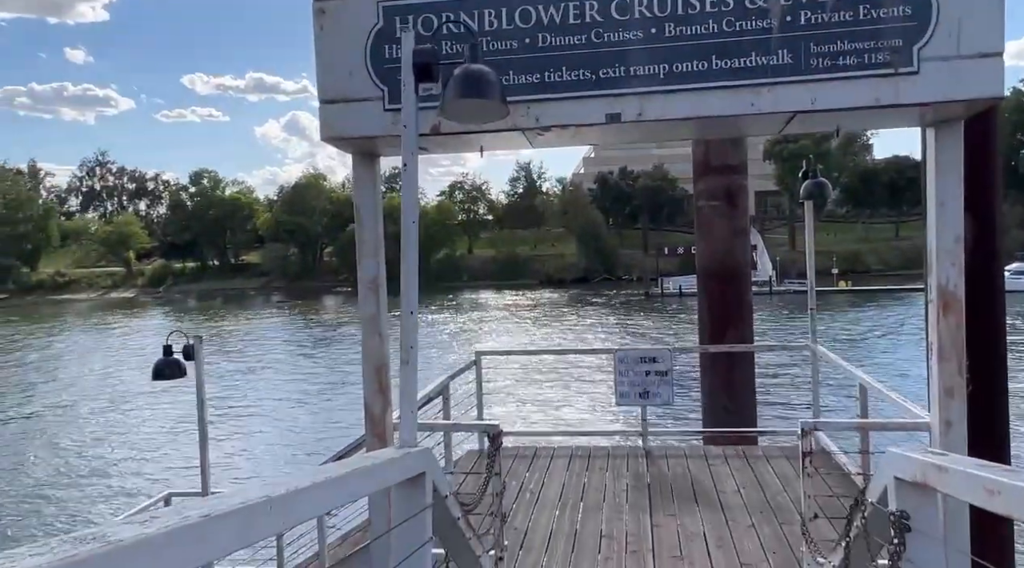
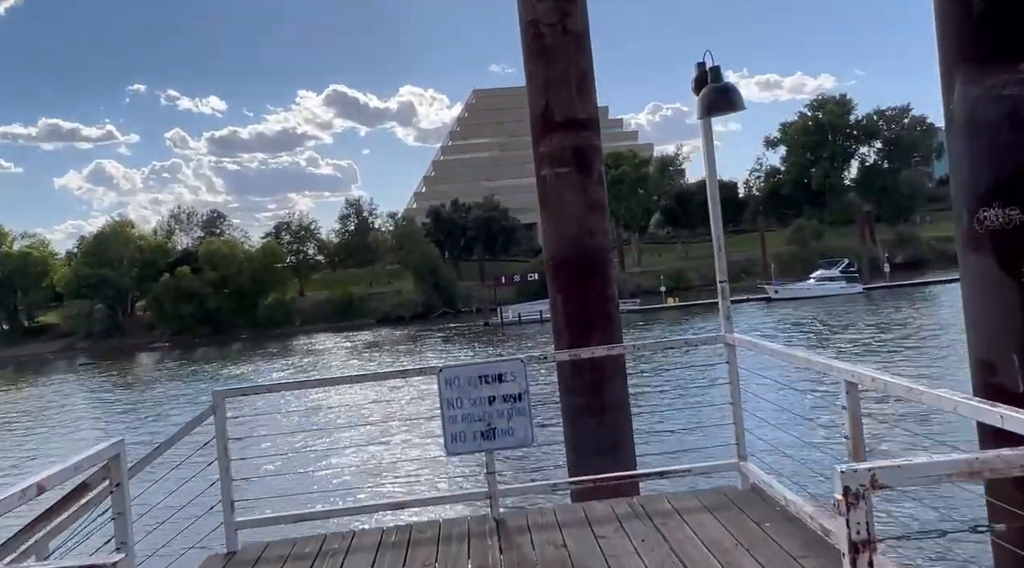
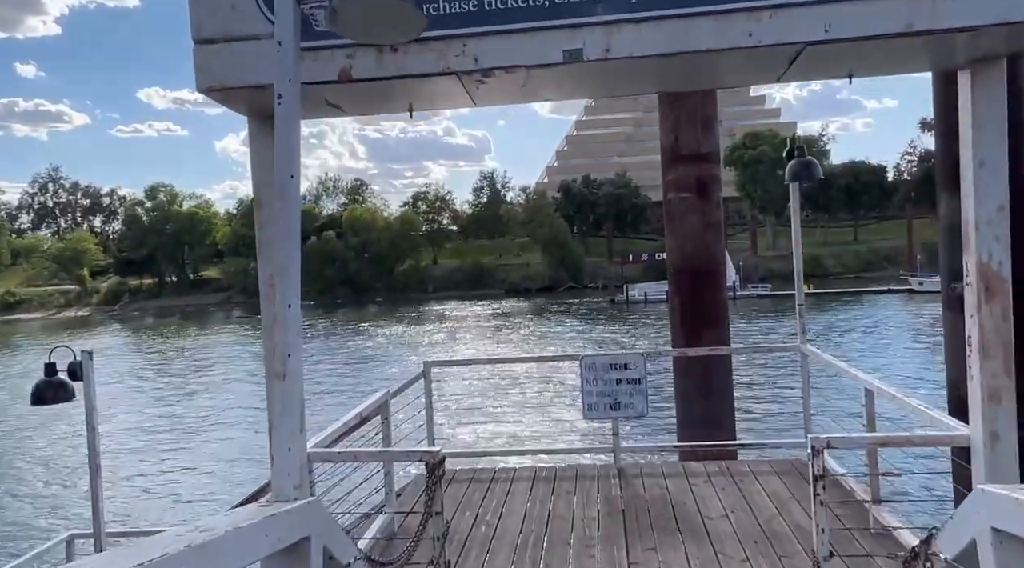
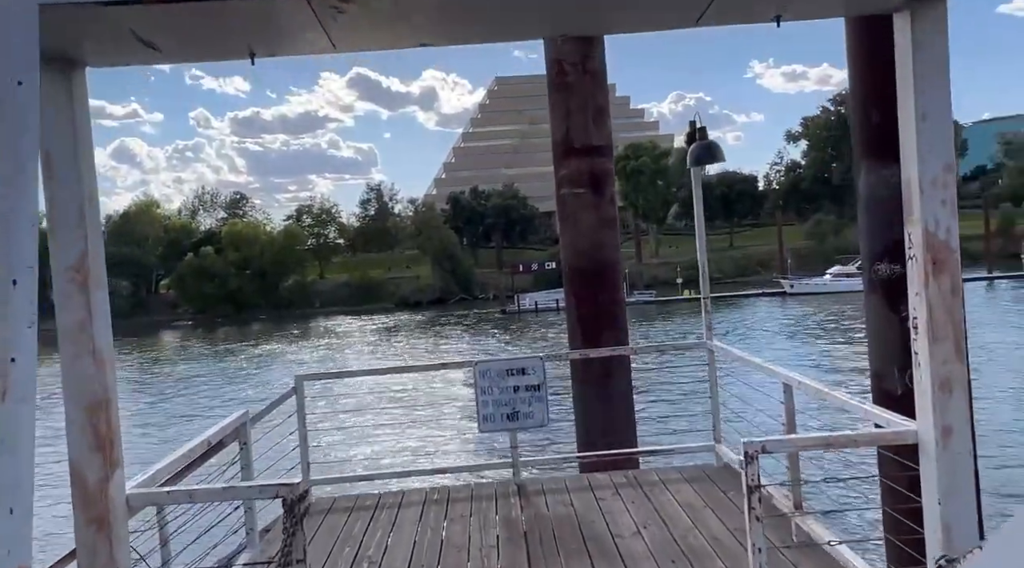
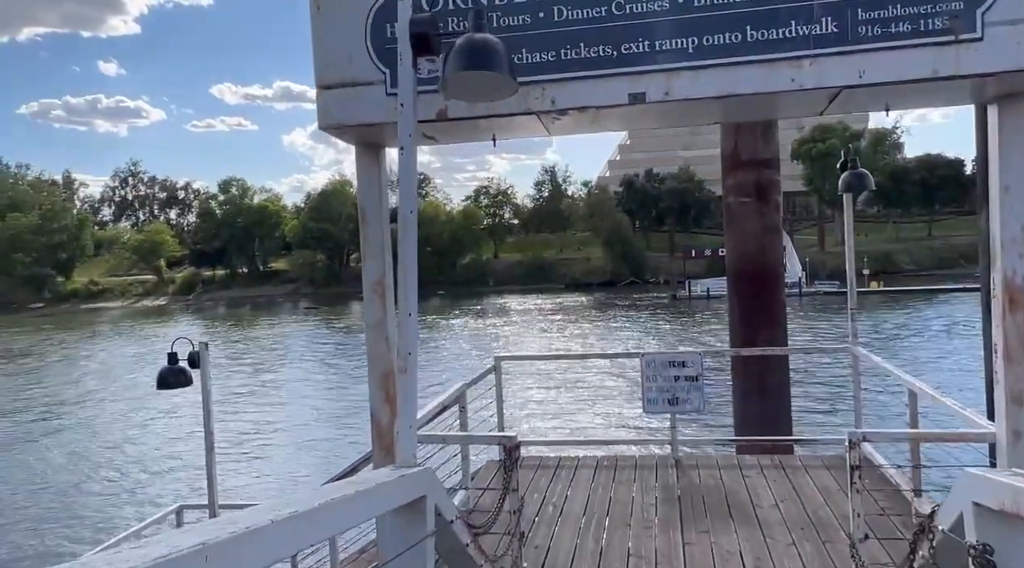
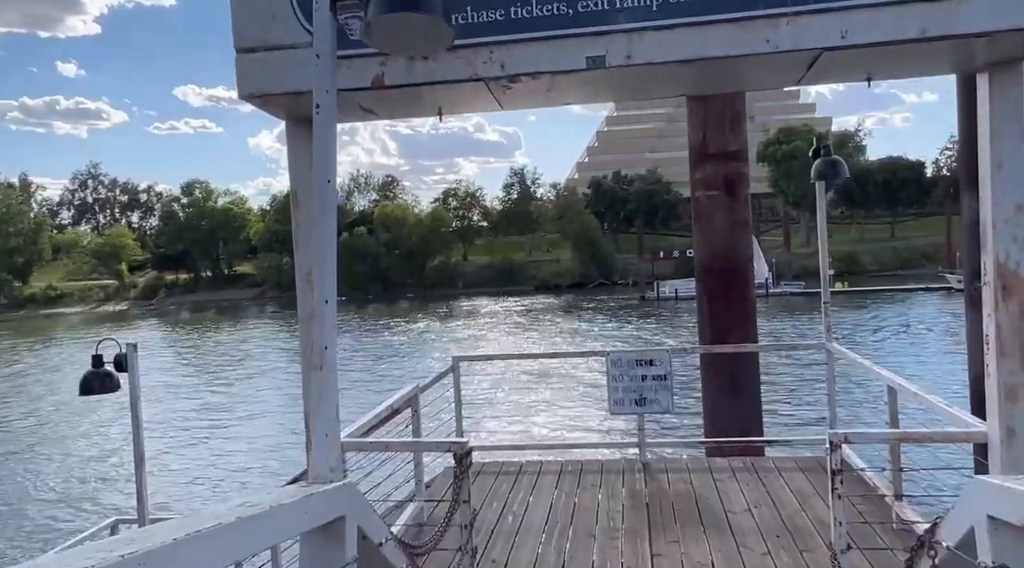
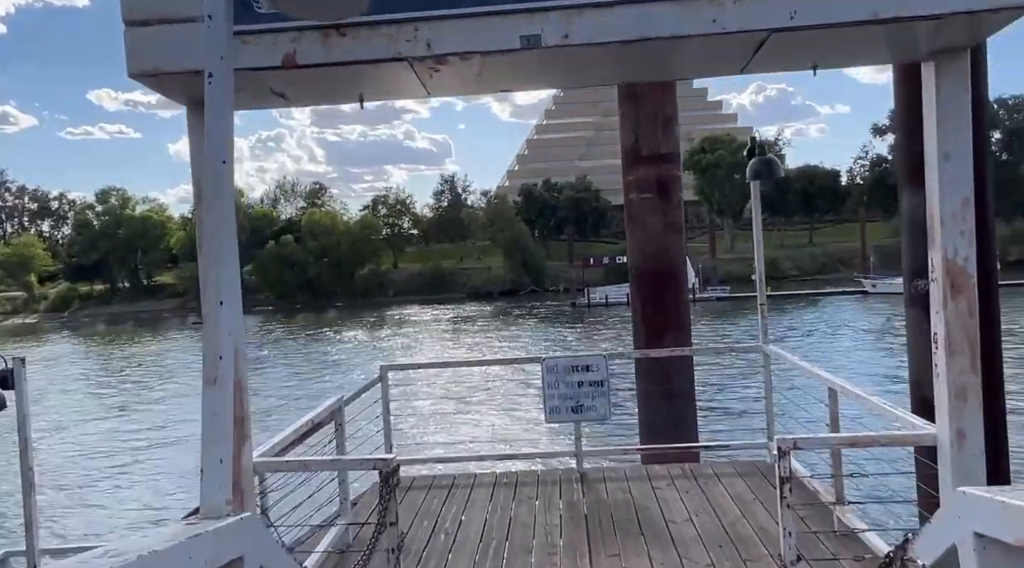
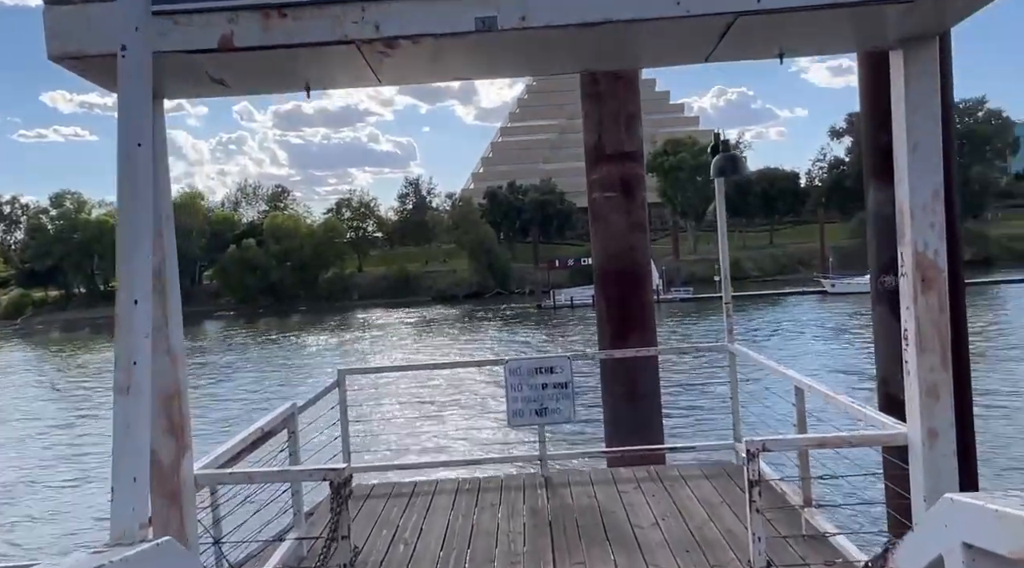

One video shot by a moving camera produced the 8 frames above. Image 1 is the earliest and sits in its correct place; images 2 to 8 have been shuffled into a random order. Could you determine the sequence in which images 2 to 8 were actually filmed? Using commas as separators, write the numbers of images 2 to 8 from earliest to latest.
5, 6, 3, 7, 8, 4, 2
